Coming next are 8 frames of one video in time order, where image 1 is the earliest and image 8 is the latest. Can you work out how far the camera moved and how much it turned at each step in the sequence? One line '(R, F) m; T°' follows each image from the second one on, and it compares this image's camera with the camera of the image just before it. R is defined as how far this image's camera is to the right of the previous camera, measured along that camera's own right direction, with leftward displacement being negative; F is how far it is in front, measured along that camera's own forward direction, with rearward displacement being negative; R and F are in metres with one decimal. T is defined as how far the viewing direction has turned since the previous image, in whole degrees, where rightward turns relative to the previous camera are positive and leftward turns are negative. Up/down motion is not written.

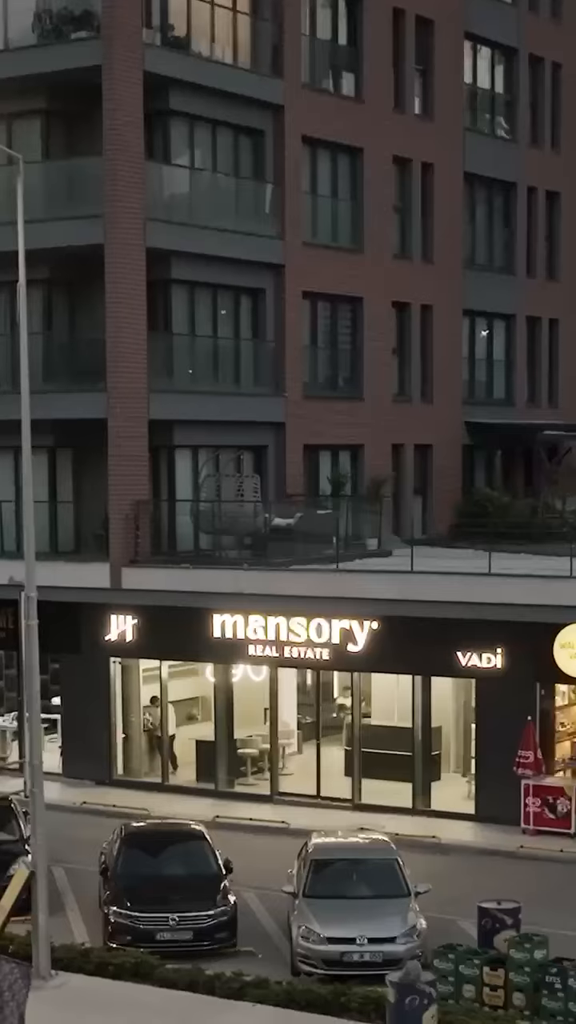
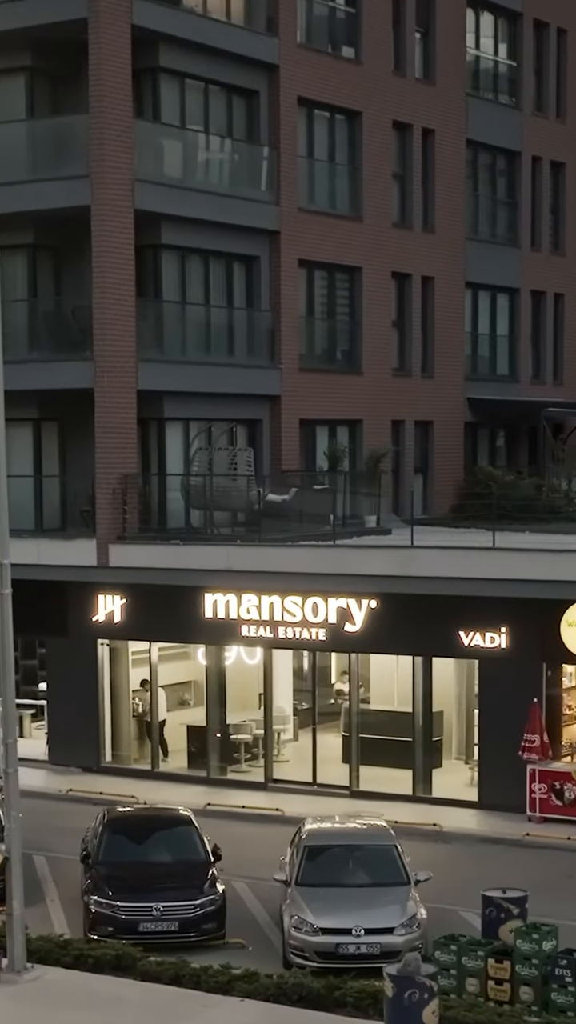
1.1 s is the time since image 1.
(+0.1, +1.2) m; 0°
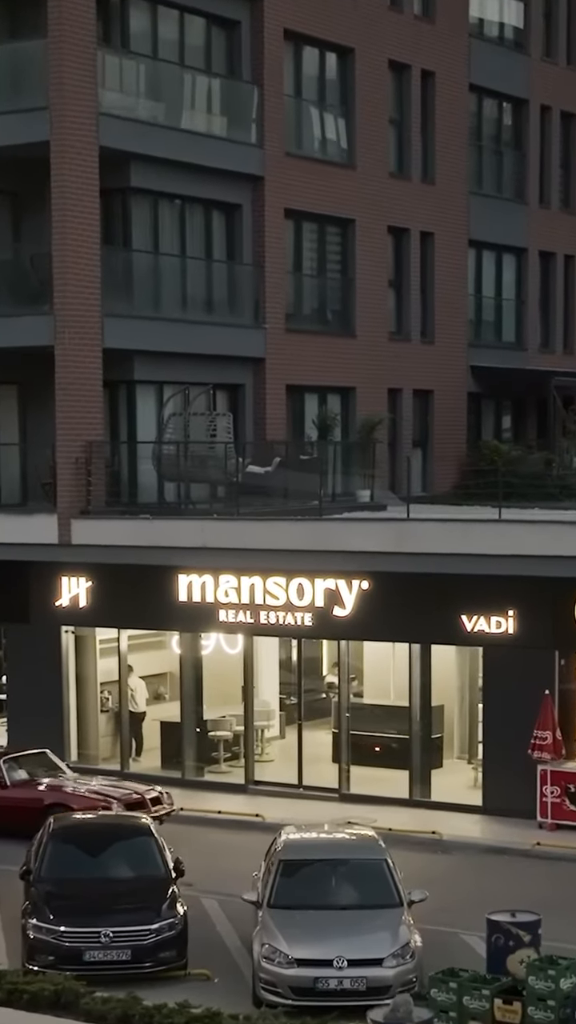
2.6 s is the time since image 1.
(+0.2, +2.8) m; 0°
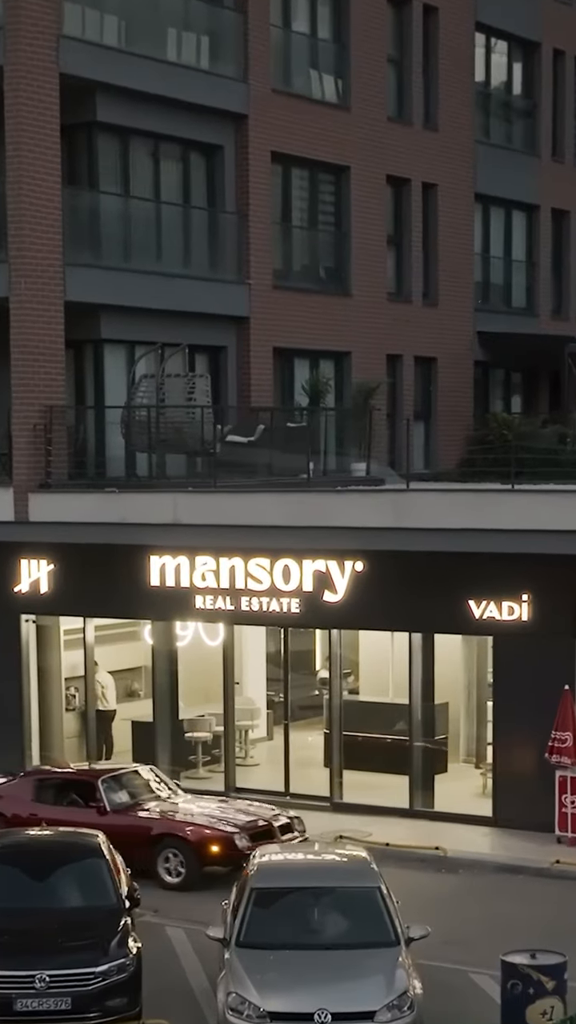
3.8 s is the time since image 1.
(+0.2, +2.8) m; 0°
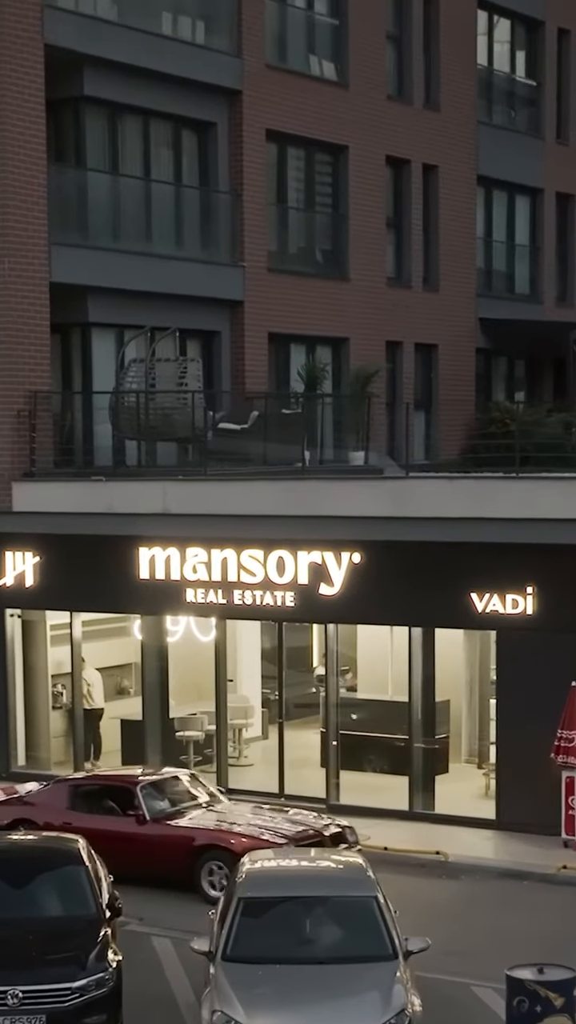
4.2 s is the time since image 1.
(+0.1, +0.9) m; 0°
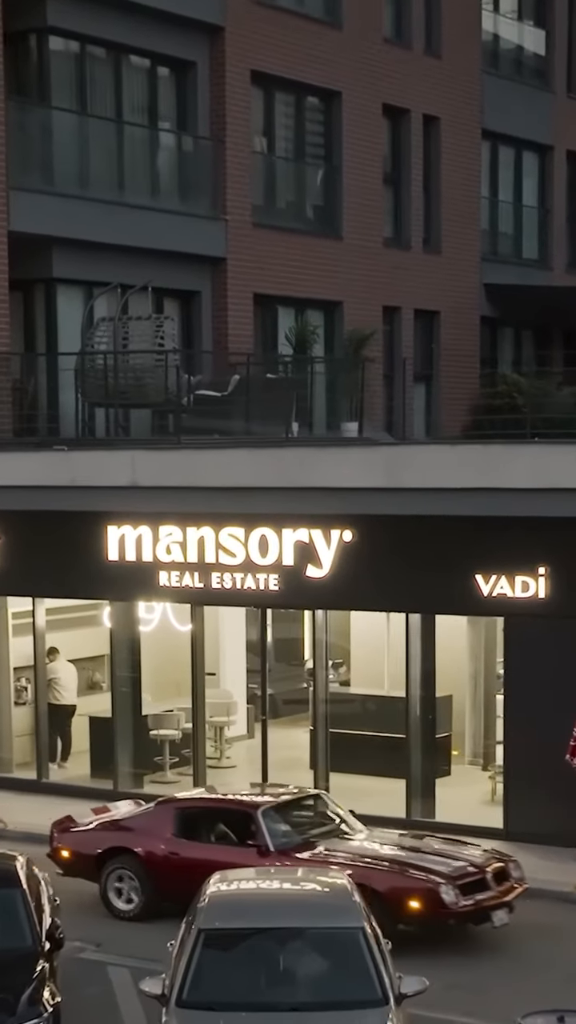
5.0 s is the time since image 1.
(+0.2, +2.1) m; 0°
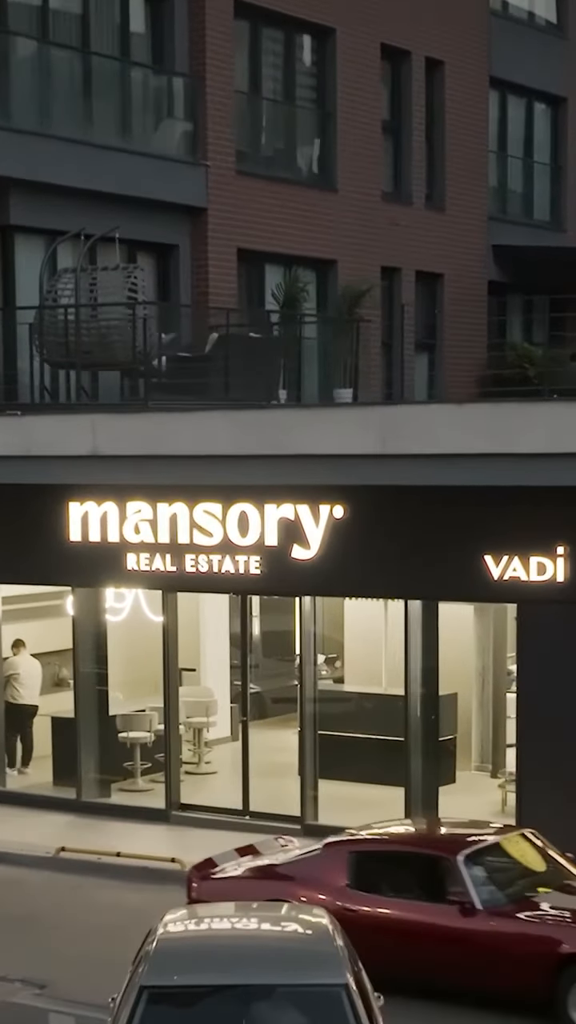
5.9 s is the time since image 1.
(+0.1, +2.2) m; 0°
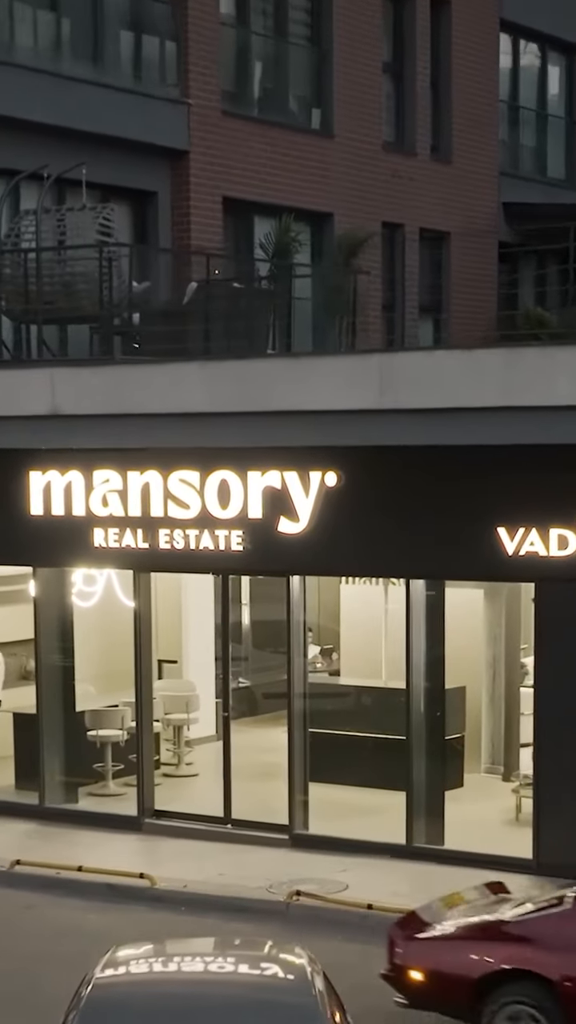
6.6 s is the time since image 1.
(+0.1, +1.9) m; 0°
